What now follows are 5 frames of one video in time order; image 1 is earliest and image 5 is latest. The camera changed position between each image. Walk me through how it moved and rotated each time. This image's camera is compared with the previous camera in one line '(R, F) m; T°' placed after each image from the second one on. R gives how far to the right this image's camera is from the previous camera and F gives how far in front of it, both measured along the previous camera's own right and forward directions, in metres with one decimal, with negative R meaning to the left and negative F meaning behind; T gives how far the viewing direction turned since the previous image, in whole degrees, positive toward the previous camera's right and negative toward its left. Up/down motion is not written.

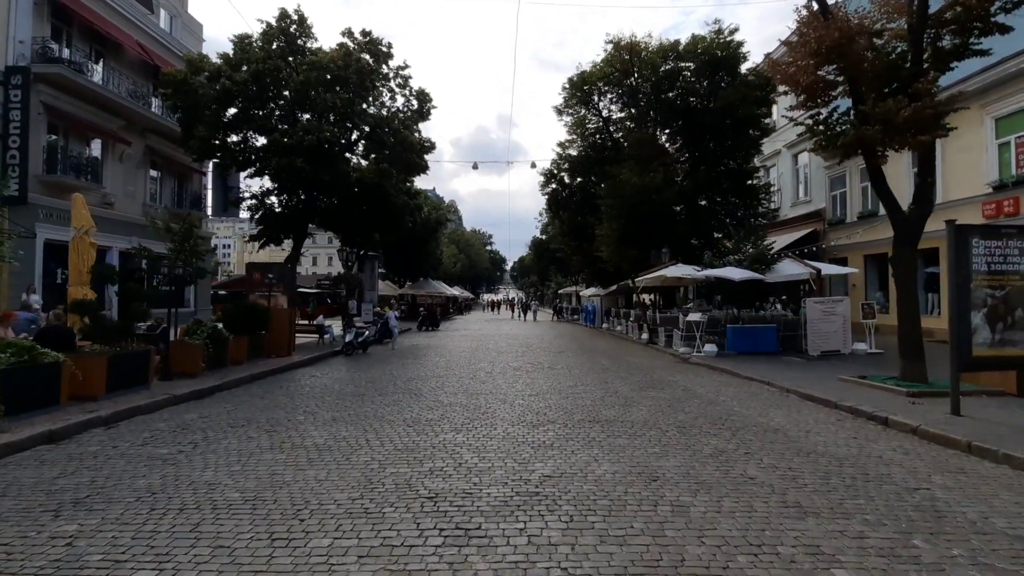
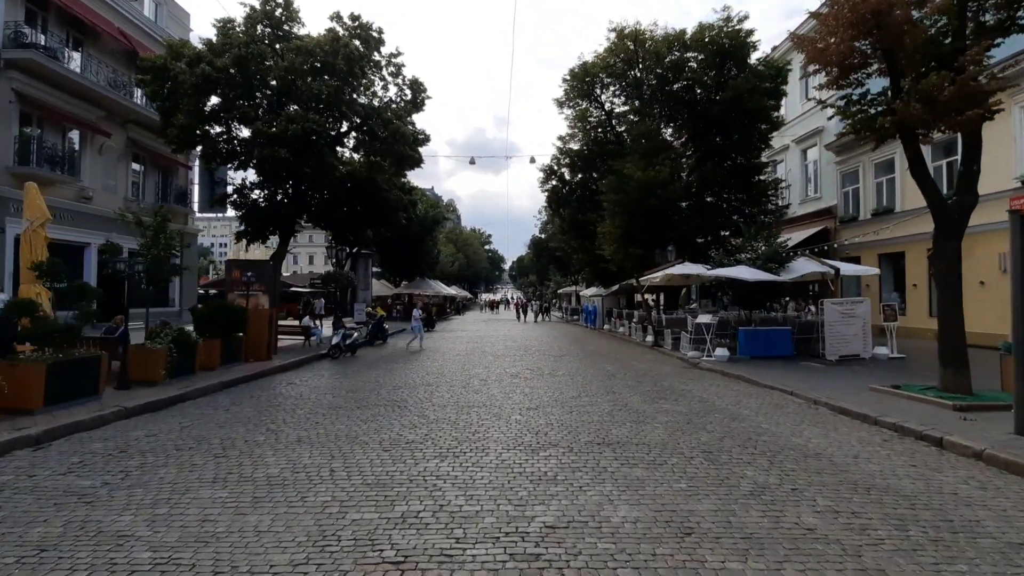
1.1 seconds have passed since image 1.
(+0.1, +1.3) m; 0°
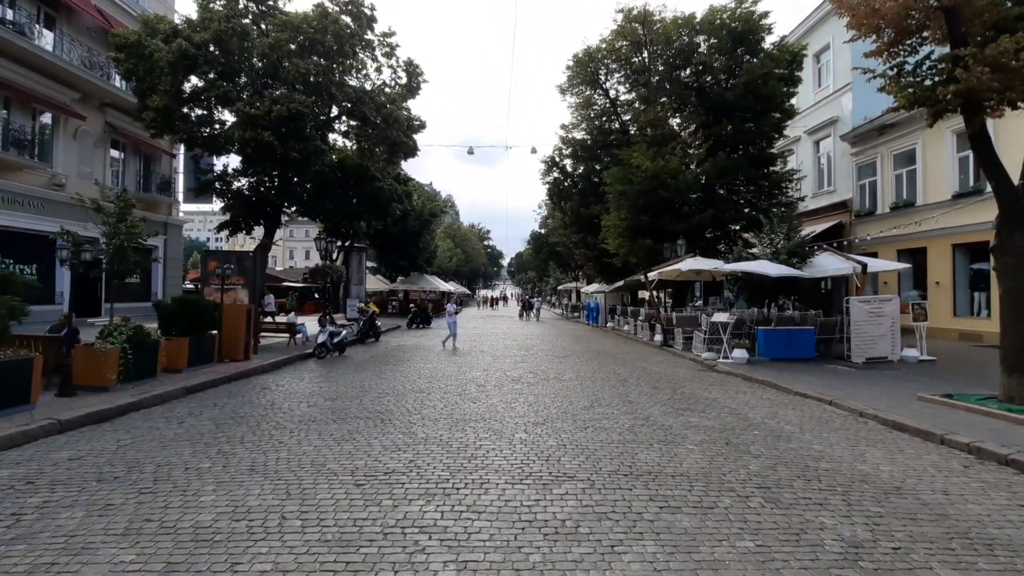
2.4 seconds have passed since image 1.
(-0.1, +1.5) m; 0°
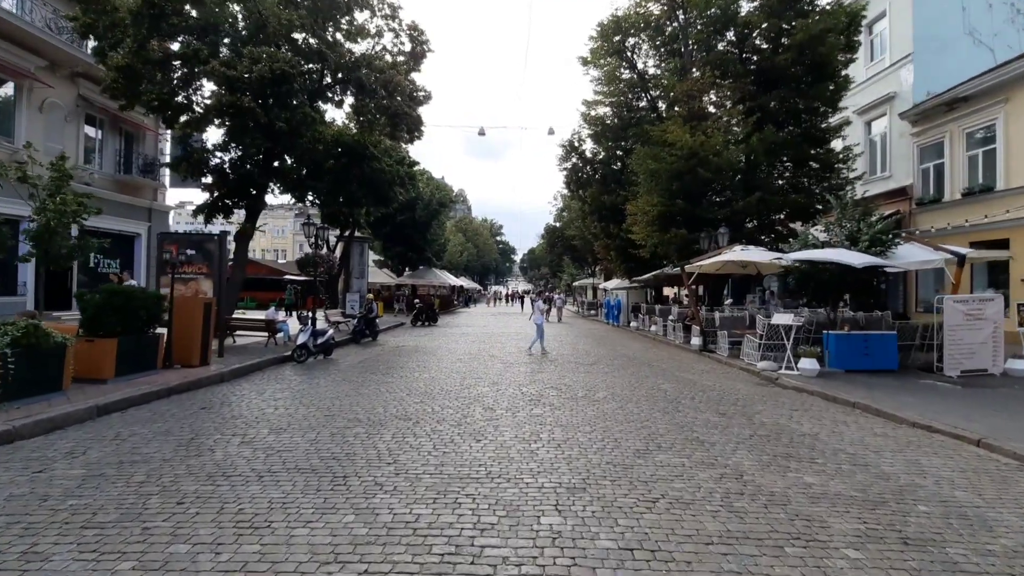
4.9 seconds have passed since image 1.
(-0.1, +3.1) m; -1°
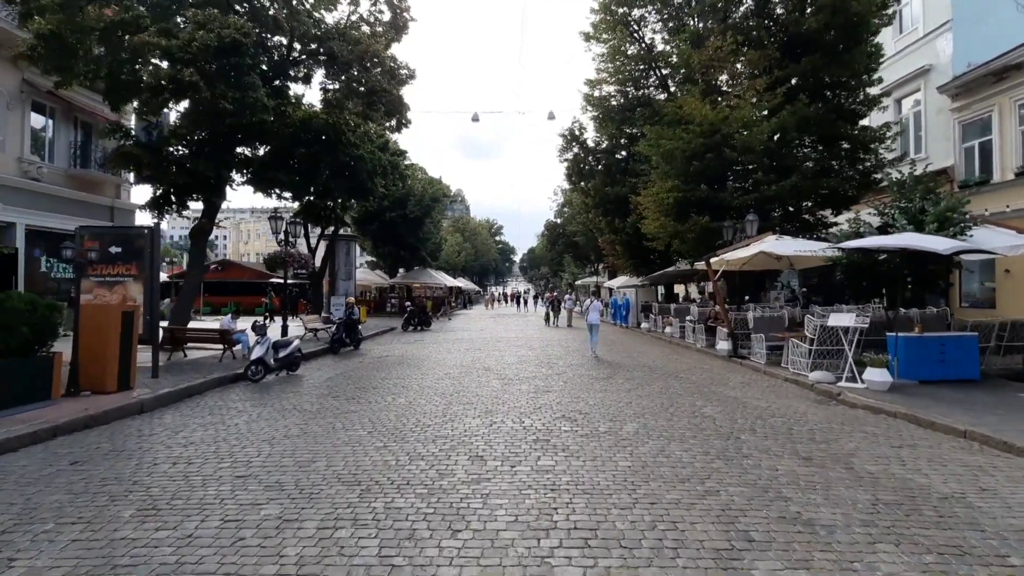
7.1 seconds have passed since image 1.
(+0.1, +2.7) m; 0°
